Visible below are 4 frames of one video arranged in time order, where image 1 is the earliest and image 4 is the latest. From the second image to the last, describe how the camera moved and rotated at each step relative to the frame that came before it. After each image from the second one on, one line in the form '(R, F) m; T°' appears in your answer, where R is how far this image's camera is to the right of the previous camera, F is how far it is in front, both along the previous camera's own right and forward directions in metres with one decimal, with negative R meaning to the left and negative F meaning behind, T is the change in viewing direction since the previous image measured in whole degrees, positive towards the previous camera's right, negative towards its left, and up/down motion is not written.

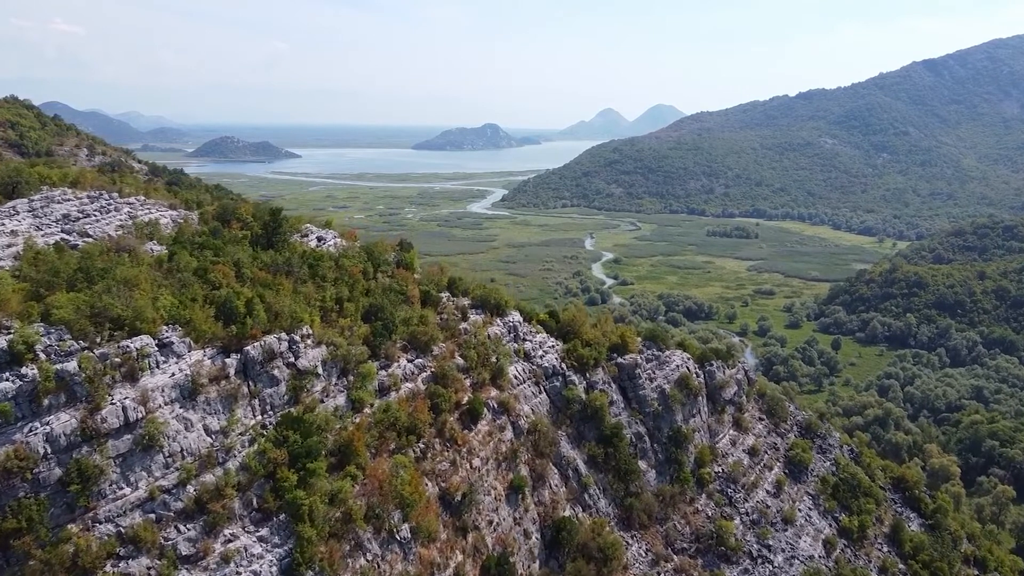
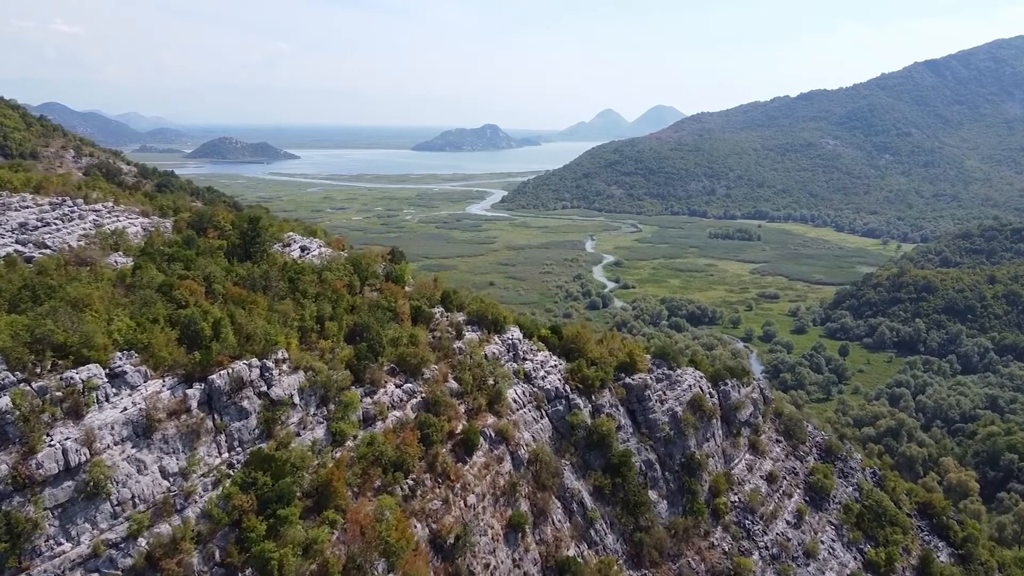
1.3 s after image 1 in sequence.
(0.0, +2.0) m; 0°
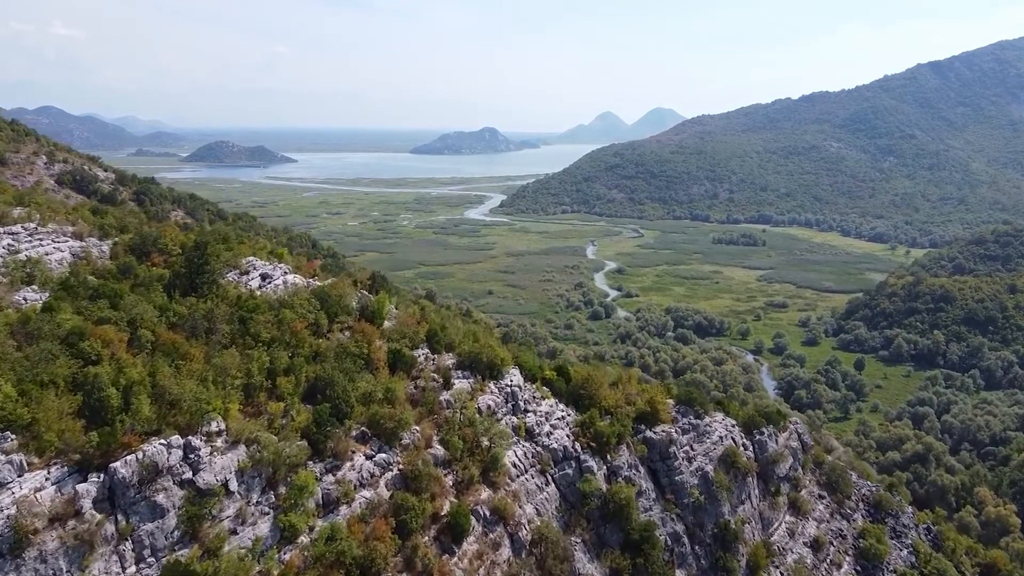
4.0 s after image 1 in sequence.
(0.0, +3.7) m; 0°
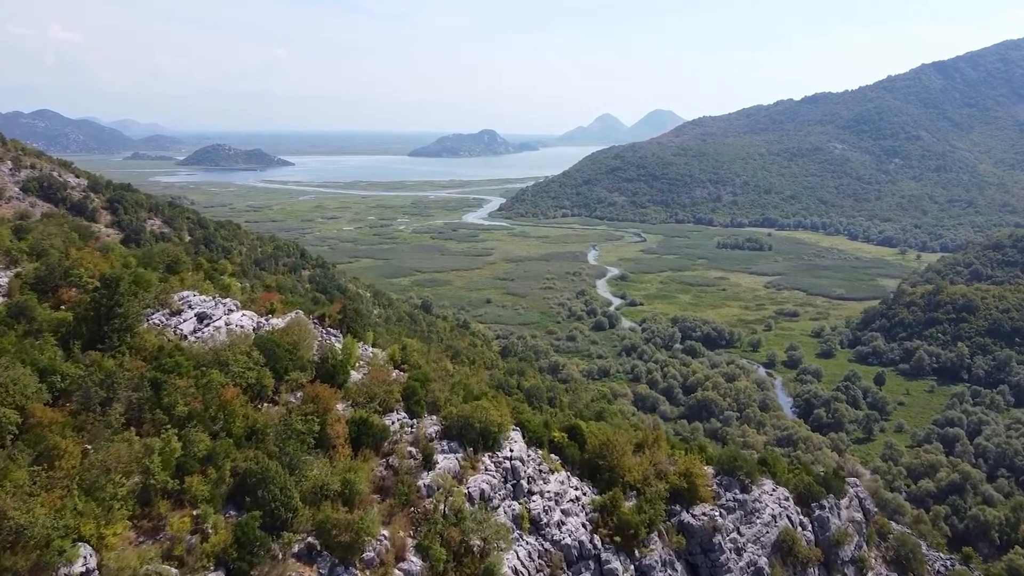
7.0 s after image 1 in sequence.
(0.0, +4.1) m; 0°
